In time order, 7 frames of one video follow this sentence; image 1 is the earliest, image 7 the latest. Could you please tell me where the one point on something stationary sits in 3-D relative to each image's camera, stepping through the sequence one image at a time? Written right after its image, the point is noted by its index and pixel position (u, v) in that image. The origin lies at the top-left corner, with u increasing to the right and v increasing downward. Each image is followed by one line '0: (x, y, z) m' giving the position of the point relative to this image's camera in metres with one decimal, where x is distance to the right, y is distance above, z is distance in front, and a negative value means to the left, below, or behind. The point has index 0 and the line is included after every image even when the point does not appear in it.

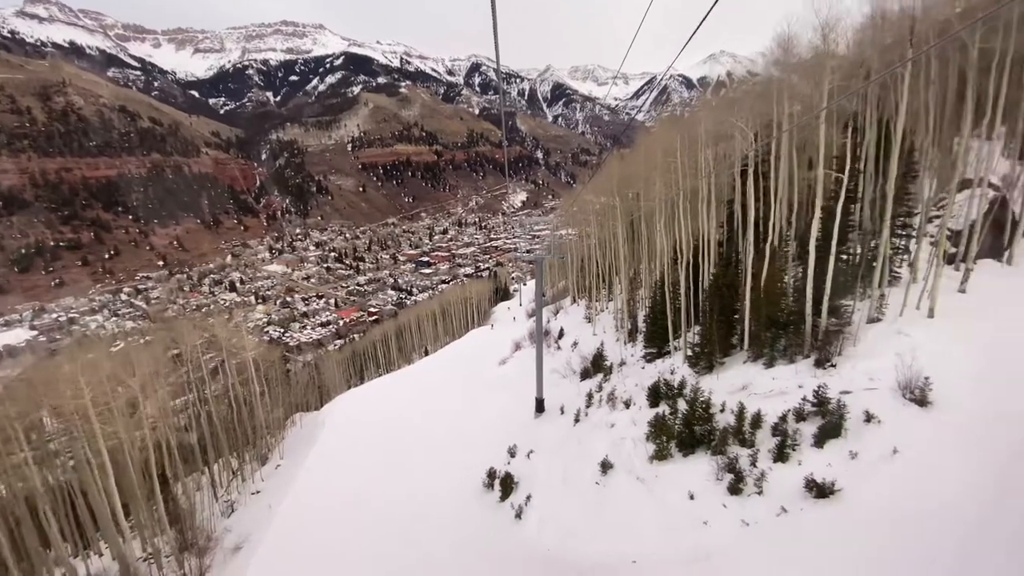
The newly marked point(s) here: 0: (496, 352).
0: (-0.5, -2.0, +16.2) m
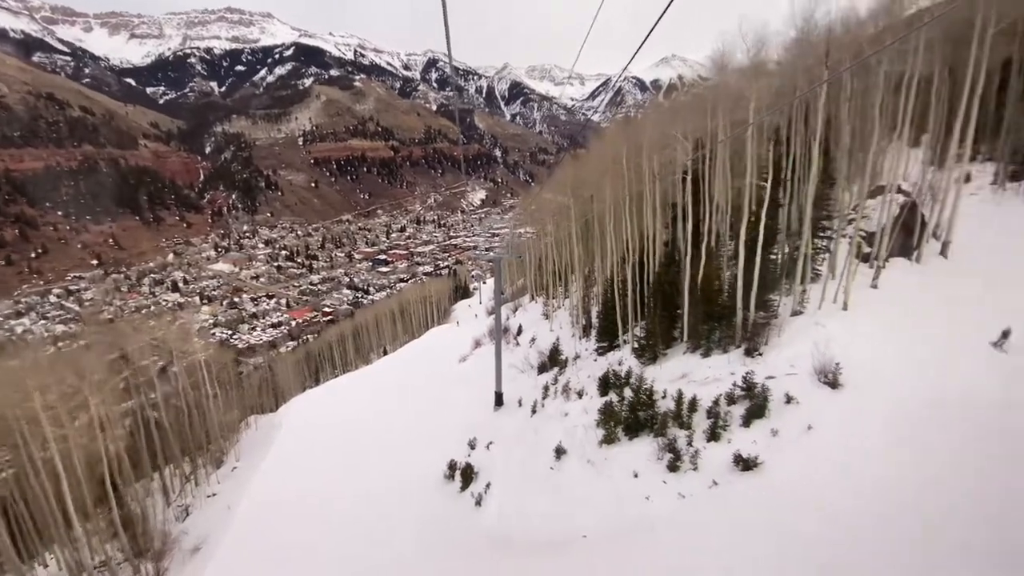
0: (-1.8, -2.0, +16.5) m
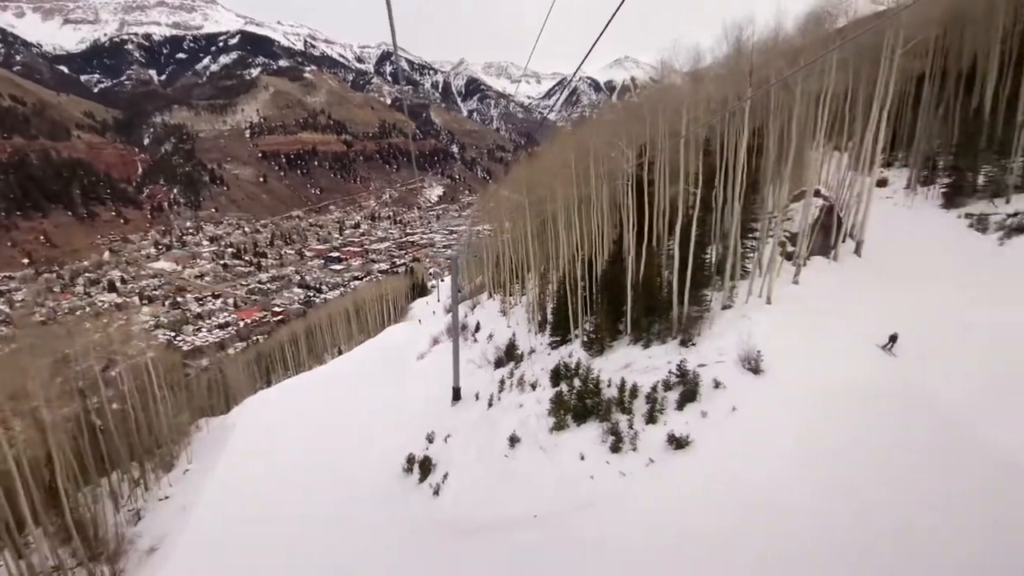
0: (-3.2, -1.9, +16.7) m
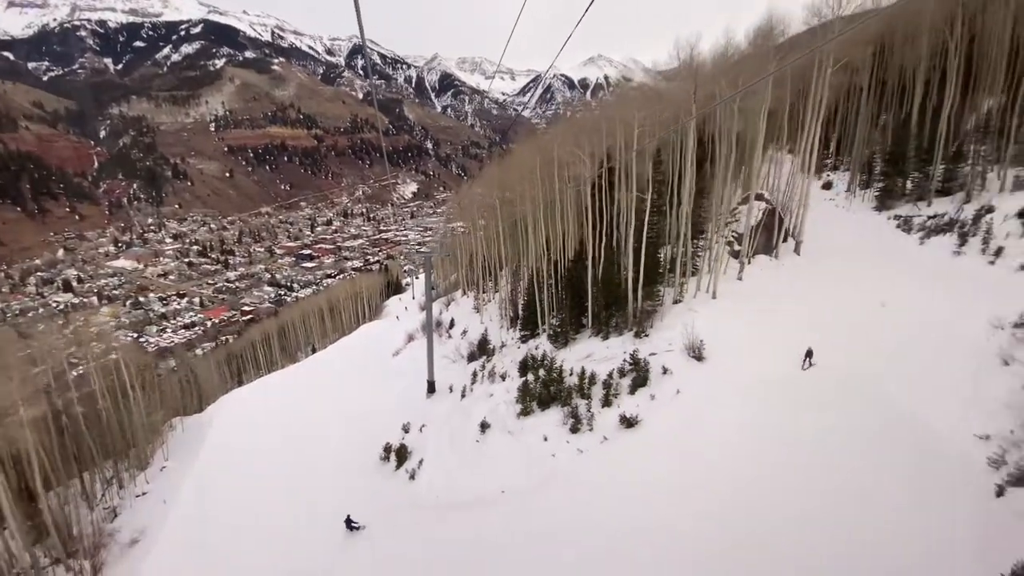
0: (-4.1, -1.8, +17.2) m
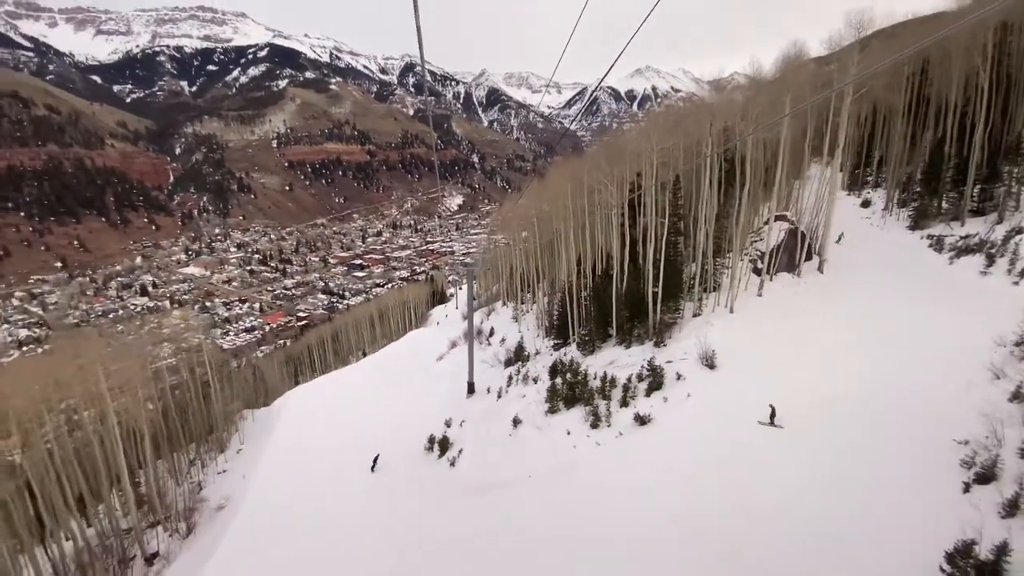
0: (-2.8, -2.2, +18.4) m
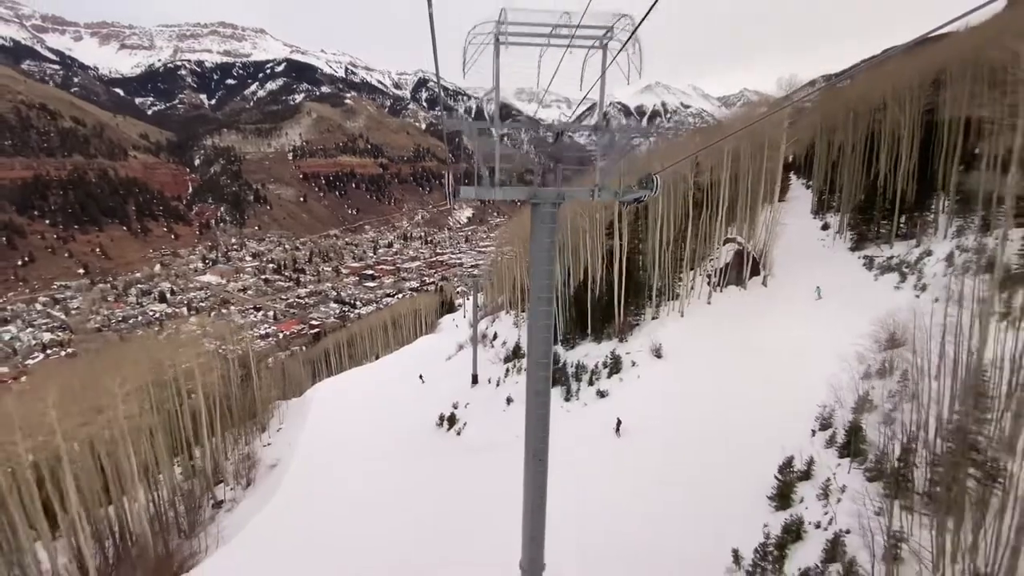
0: (-2.8, -2.5, +20.8) m
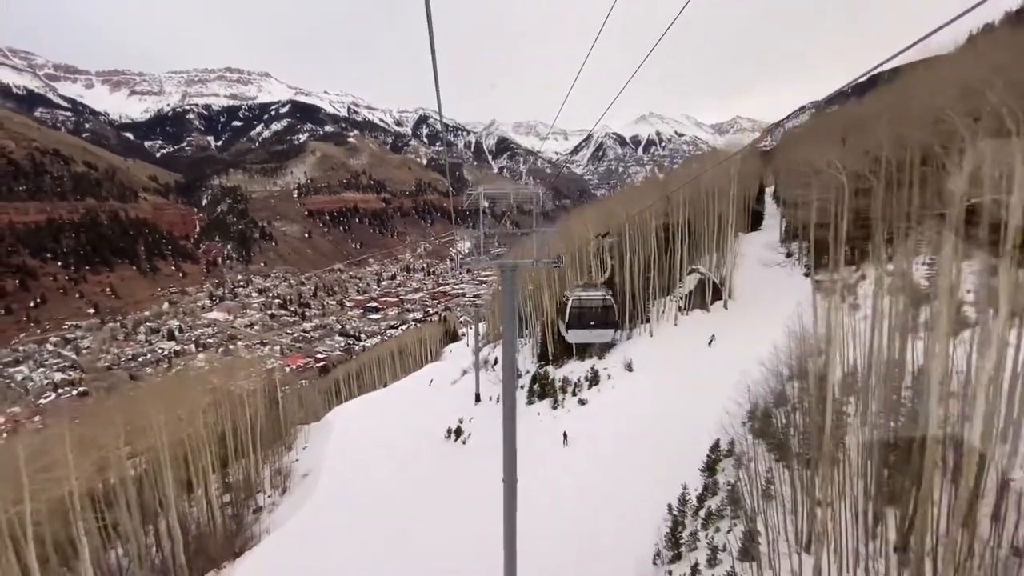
0: (-2.8, -3.8, +22.7) m
